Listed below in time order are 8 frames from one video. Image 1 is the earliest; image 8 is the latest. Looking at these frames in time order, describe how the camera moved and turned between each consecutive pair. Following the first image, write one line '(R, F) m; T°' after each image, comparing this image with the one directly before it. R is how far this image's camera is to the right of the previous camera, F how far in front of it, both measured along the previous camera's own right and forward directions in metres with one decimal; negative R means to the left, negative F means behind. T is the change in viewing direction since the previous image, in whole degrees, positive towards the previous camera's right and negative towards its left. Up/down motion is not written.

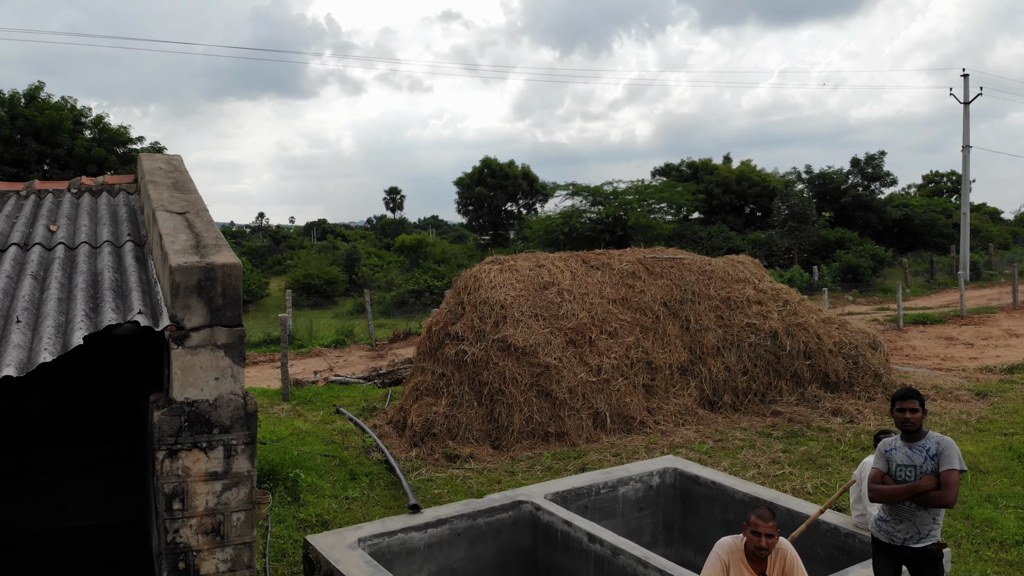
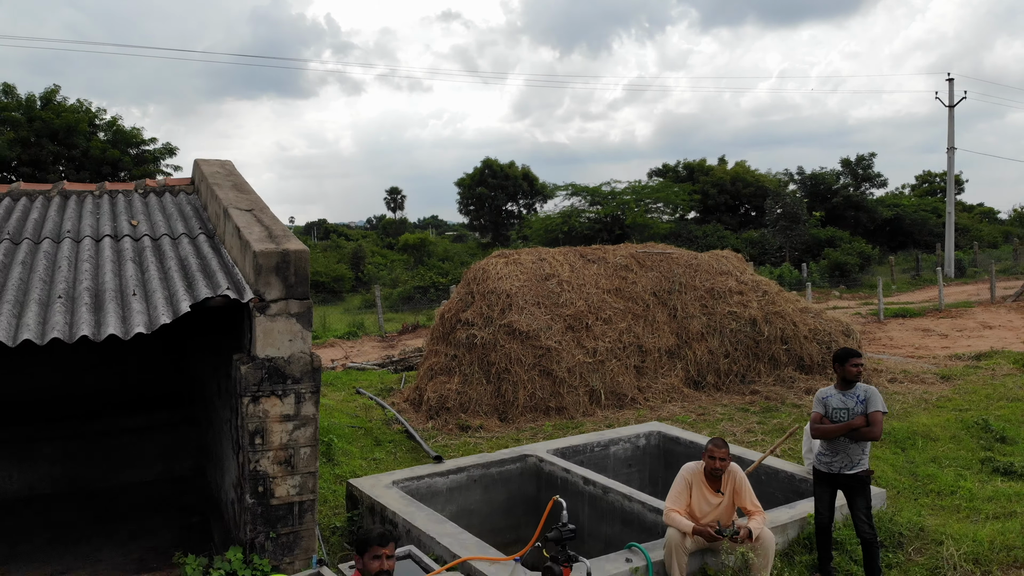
(0.0, -0.7) m; 0°
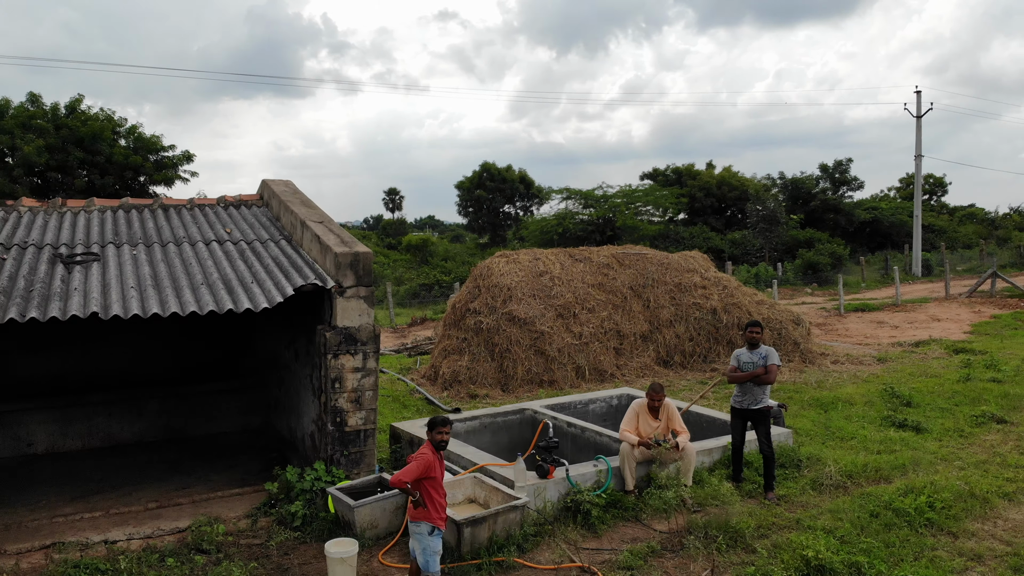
(0.0, -1.4) m; 0°
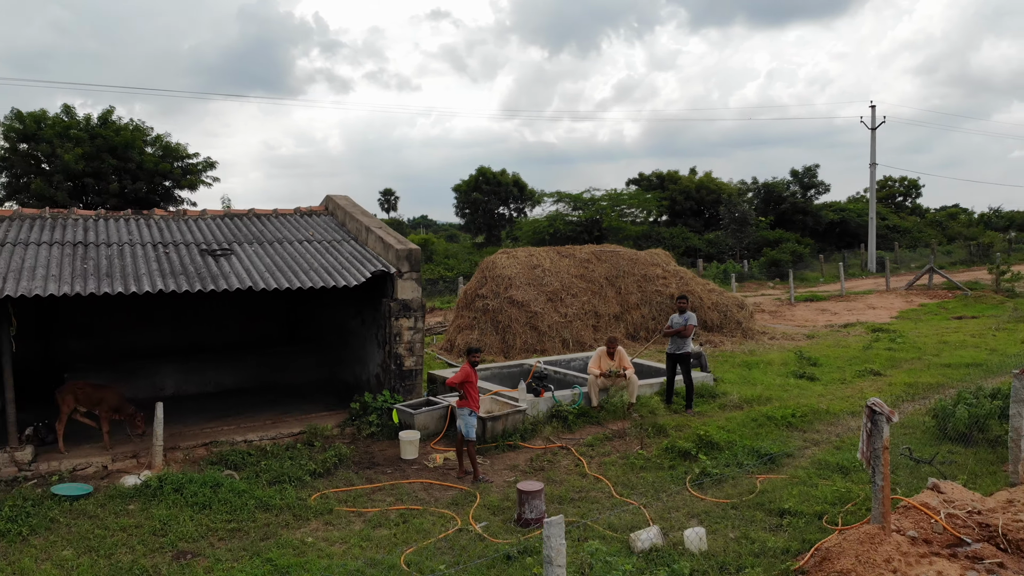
(-0.1, -2.2) m; 0°
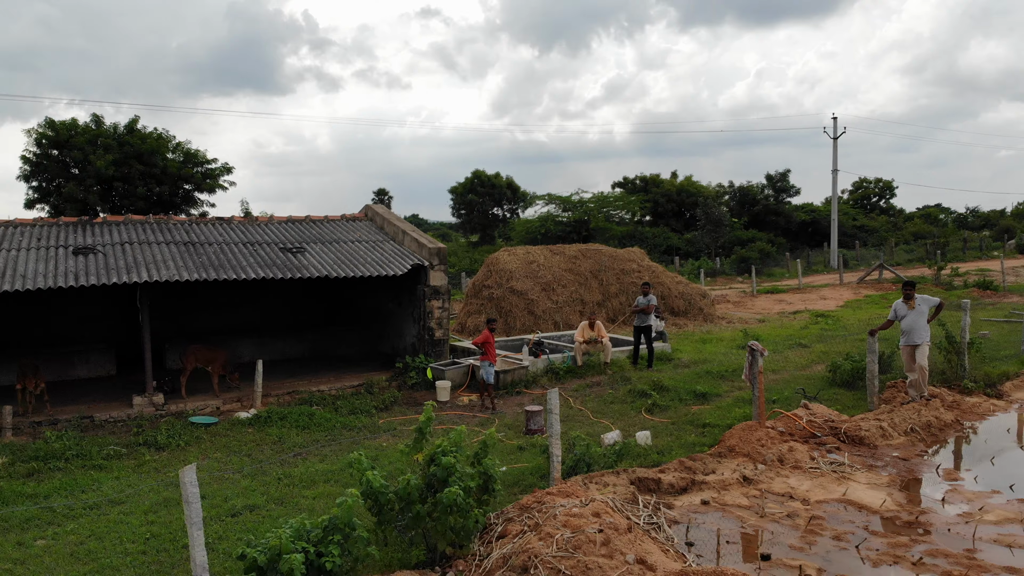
(-0.1, -2.2) m; +1°
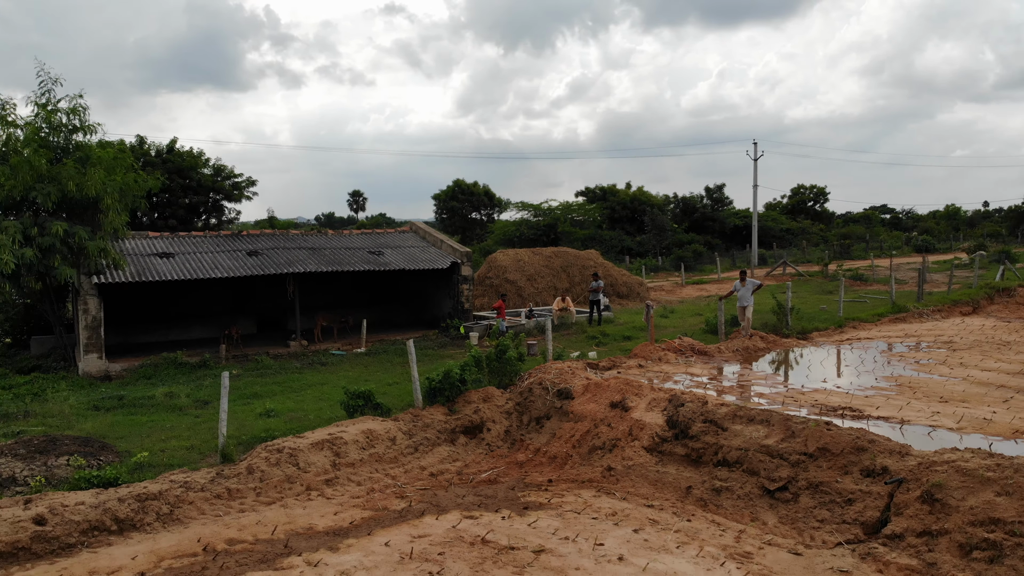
(-0.5, -5.7) m; +2°
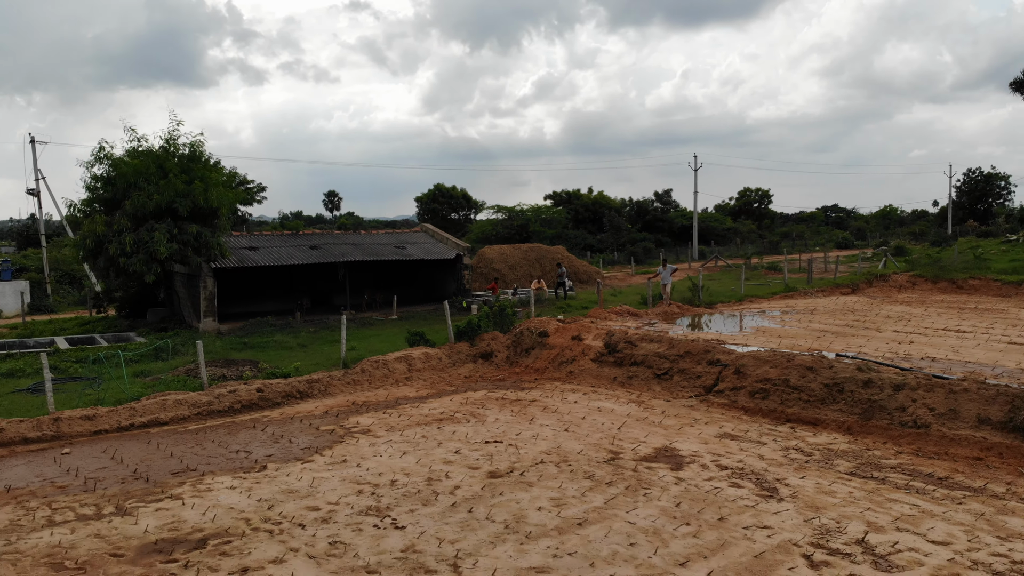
(-0.5, -5.6) m; +2°
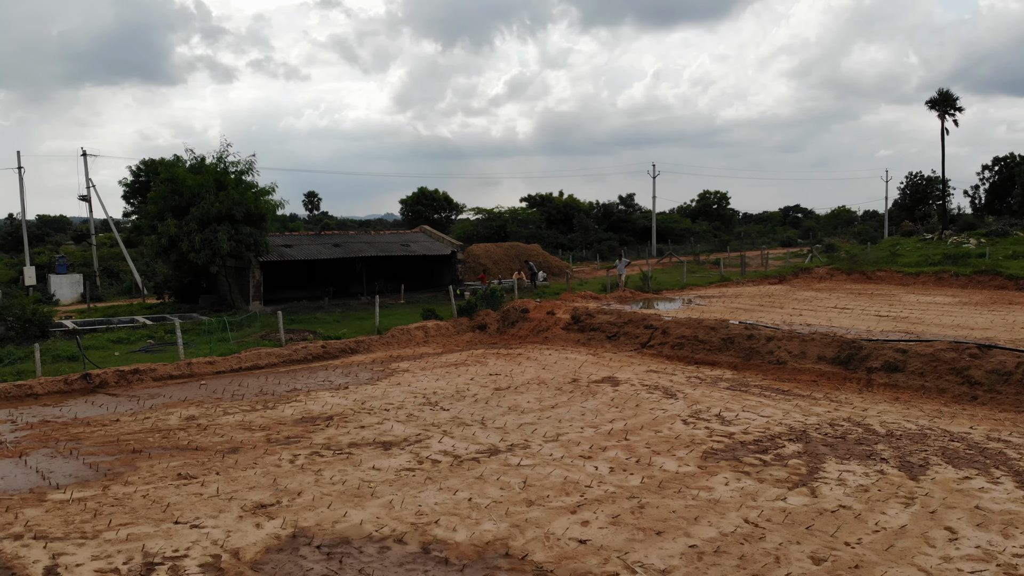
(-0.3, -4.9) m; +1°
